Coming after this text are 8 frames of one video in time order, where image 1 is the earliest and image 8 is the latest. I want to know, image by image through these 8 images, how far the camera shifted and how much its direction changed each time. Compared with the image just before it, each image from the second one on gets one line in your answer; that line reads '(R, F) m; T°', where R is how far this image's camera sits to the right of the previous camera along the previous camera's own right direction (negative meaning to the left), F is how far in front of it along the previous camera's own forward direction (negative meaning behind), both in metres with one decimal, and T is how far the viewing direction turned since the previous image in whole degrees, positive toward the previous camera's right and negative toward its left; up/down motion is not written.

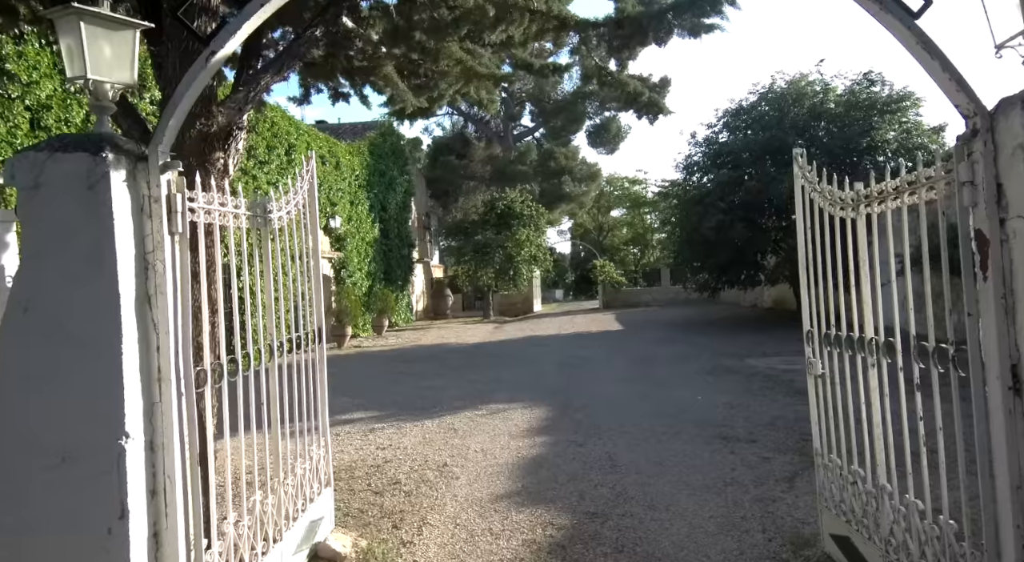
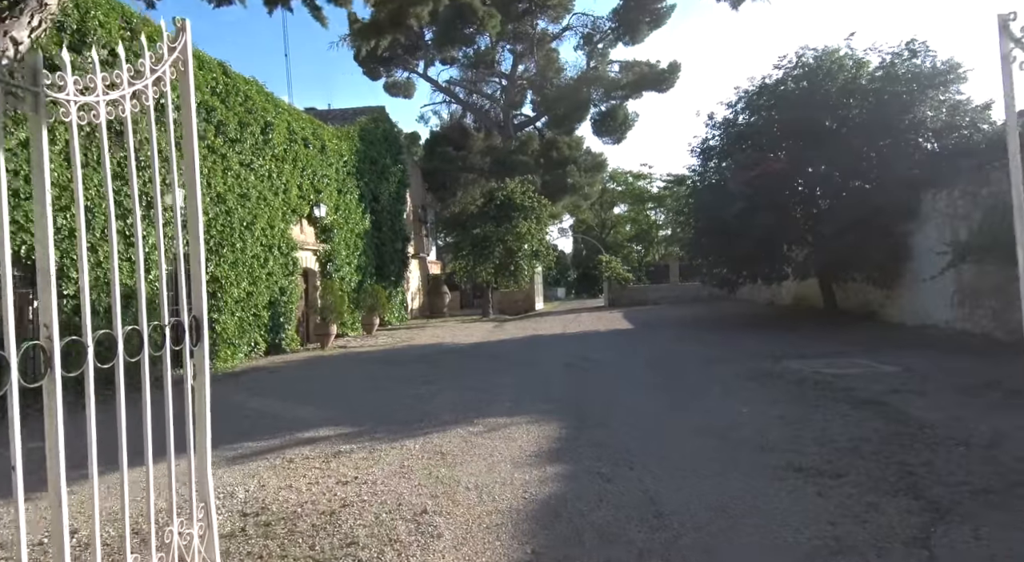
(0.0, +1.6) m; 0°
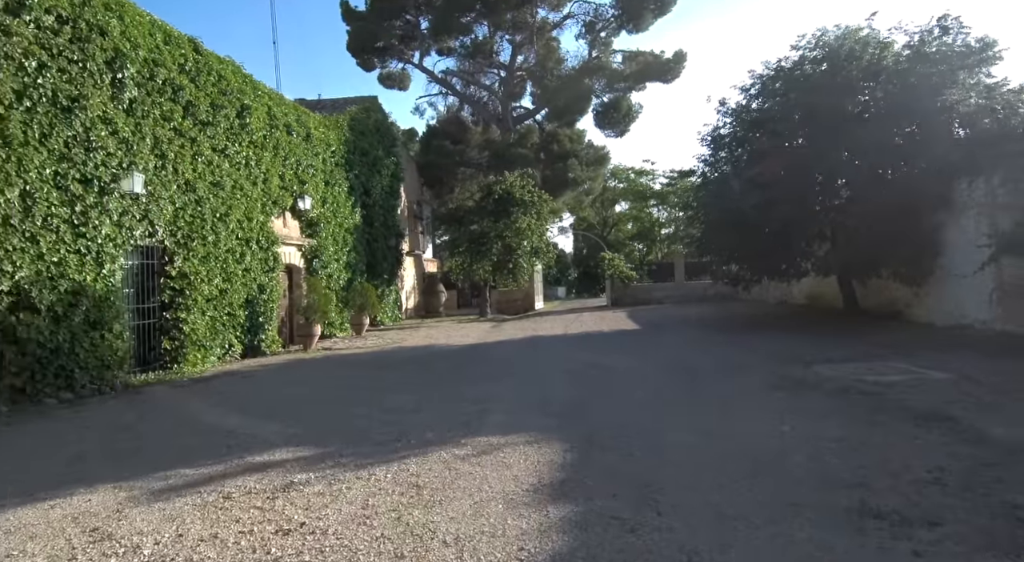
(0.0, +1.1) m; 0°
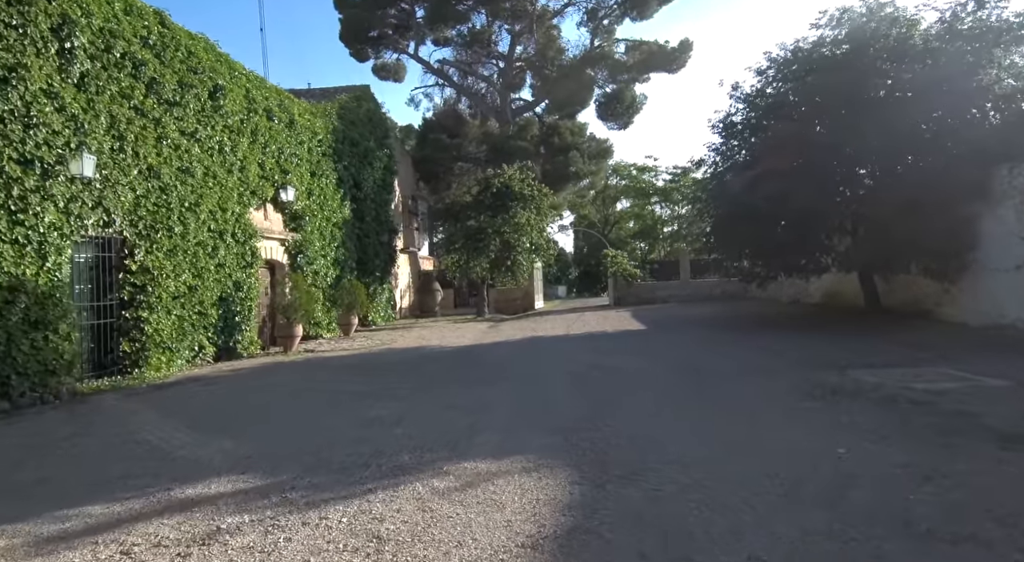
(0.0, +1.1) m; 0°
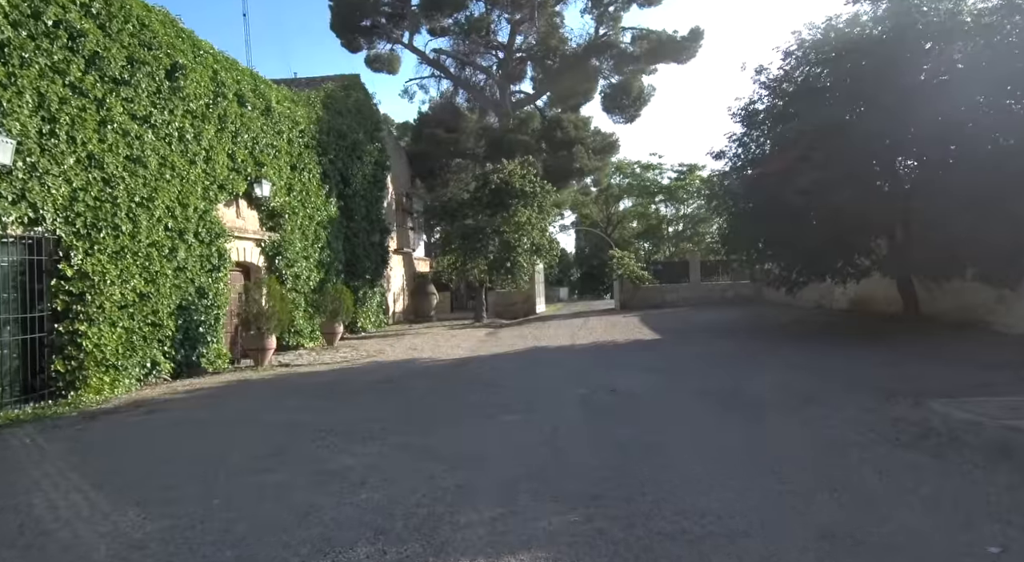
(0.0, +1.5) m; 0°
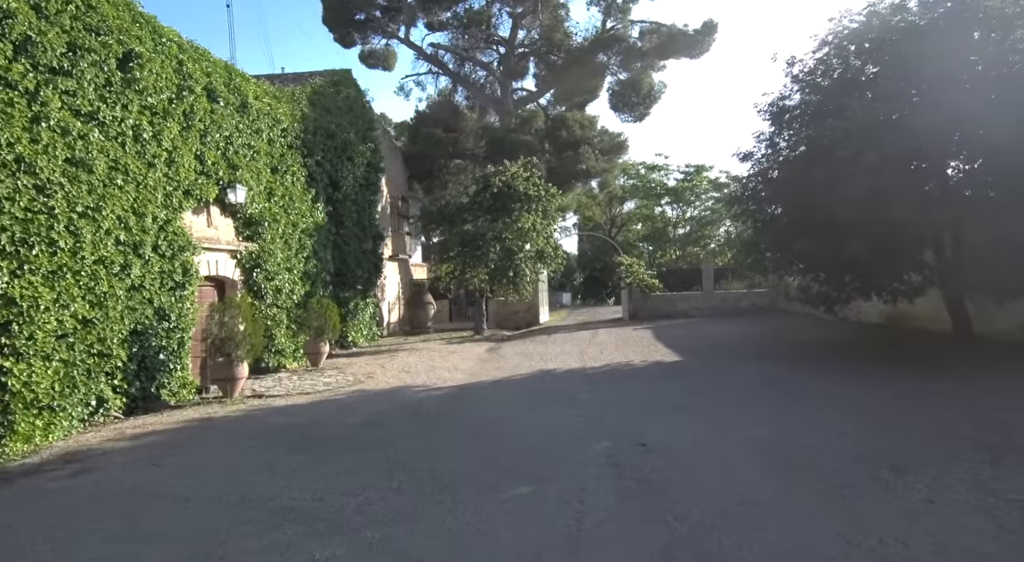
(-0.1, +1.4) m; 0°
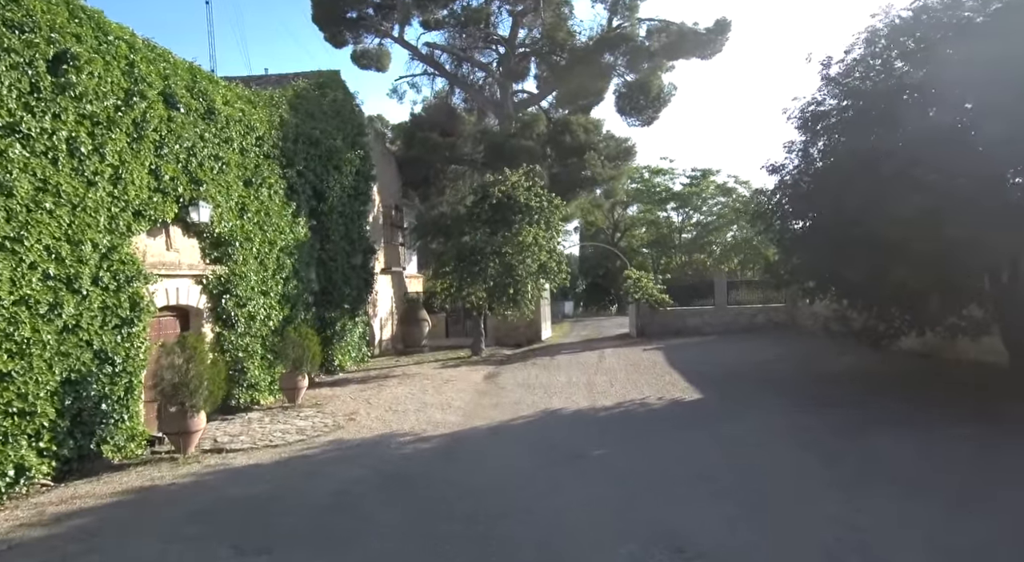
(0.0, +1.4) m; 0°
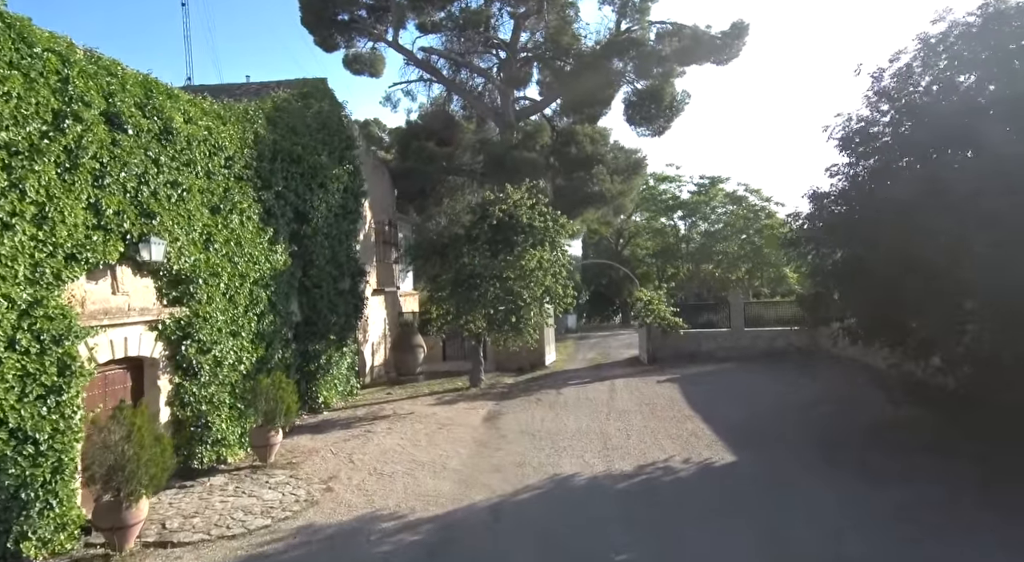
(0.0, +1.4) m; 0°
